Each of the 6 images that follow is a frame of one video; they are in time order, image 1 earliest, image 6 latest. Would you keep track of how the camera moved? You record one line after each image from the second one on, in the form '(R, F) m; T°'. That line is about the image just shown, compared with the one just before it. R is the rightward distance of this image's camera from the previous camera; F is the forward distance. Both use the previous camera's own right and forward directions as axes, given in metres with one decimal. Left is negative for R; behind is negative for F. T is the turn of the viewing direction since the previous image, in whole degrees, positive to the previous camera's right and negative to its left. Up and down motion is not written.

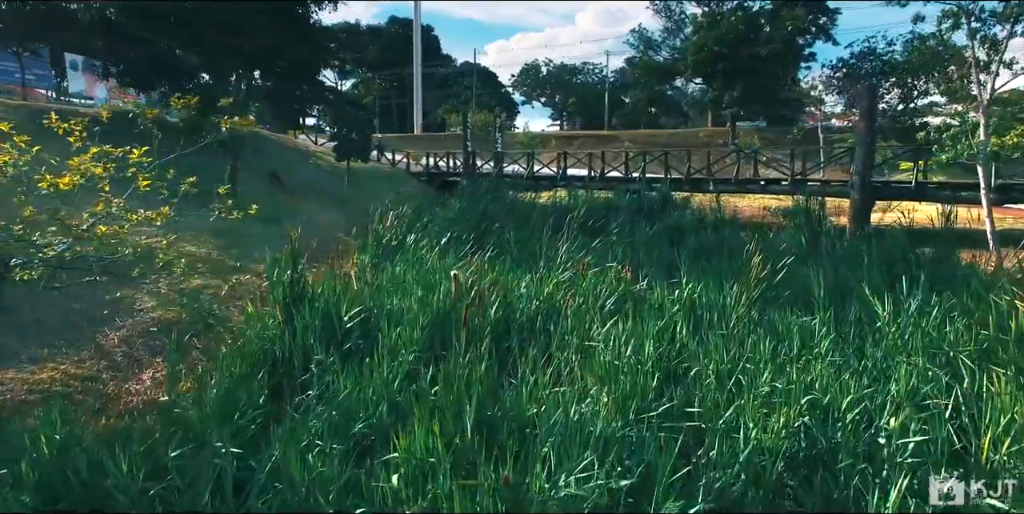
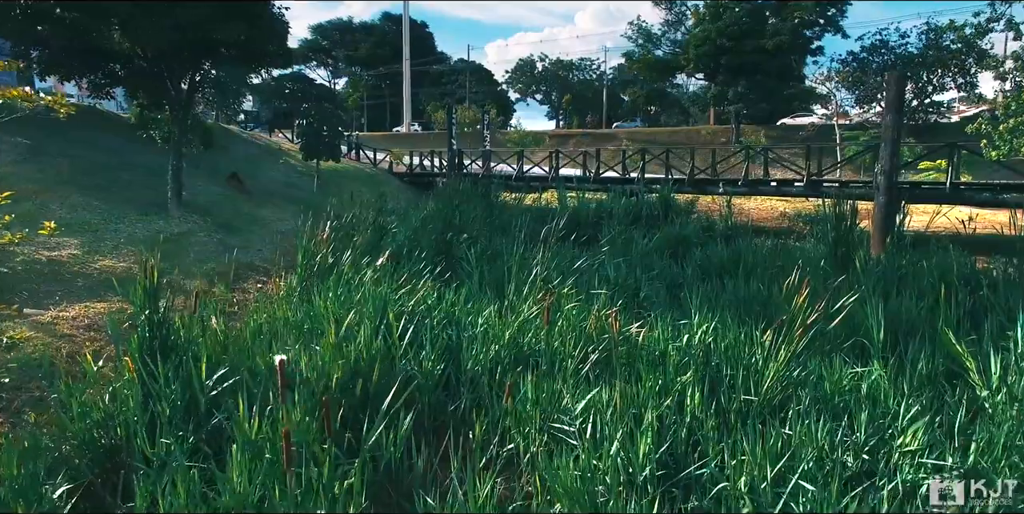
(+0.3, +1.5) m; 0°
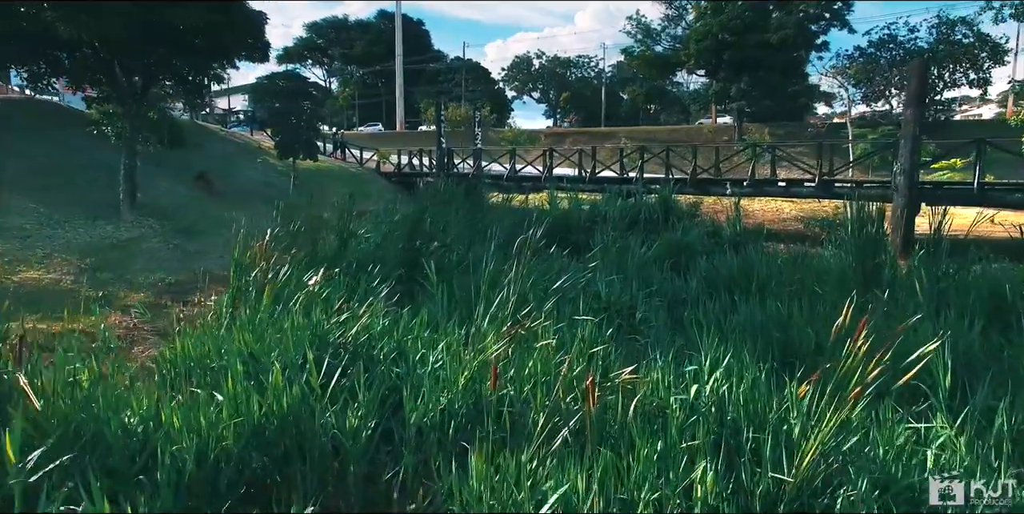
(+0.2, +1.0) m; 0°
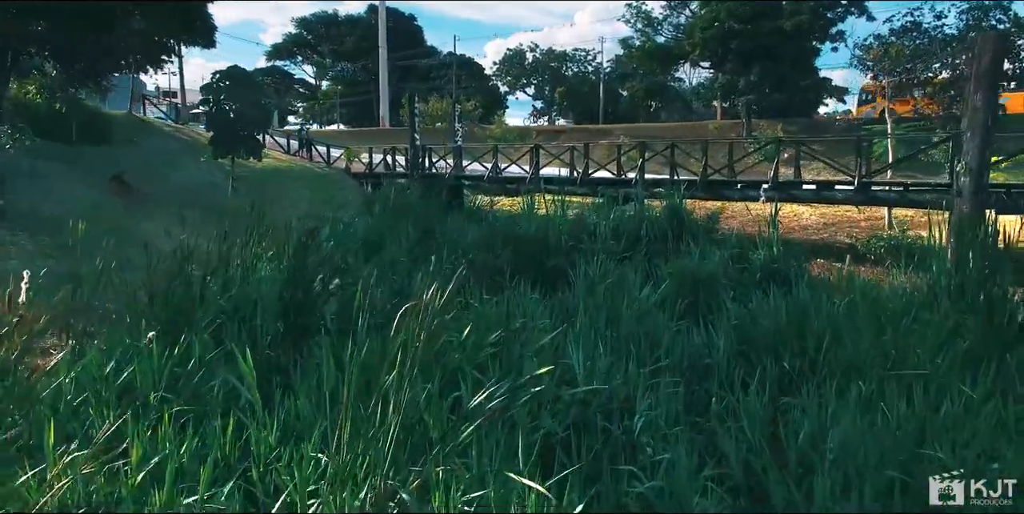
(+0.3, +2.2) m; 0°
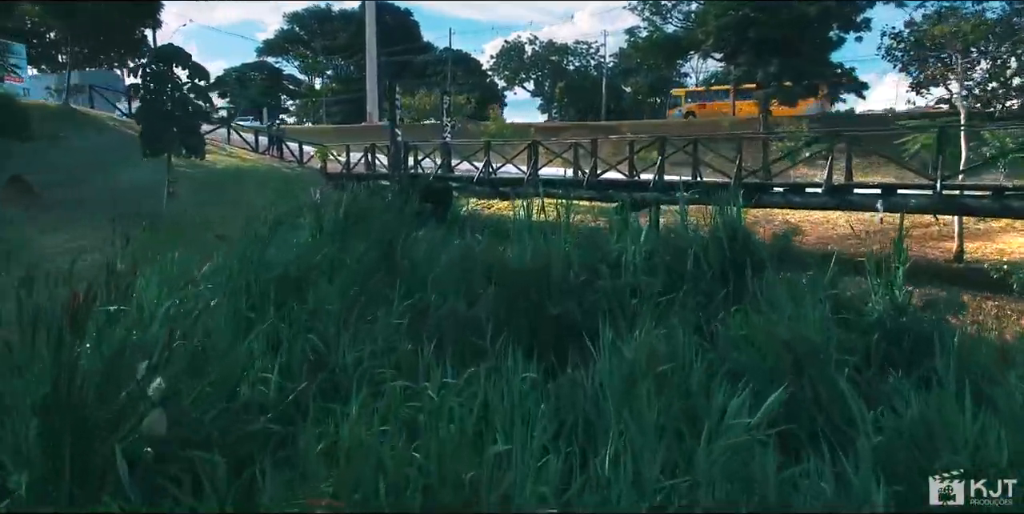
(+0.1, +2.1) m; 0°
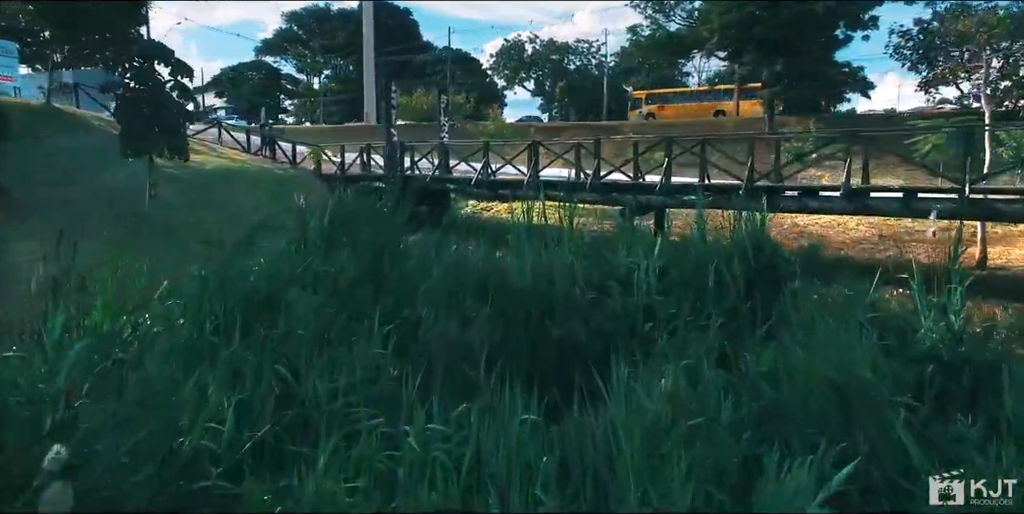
(0.0, +0.5) m; 0°
